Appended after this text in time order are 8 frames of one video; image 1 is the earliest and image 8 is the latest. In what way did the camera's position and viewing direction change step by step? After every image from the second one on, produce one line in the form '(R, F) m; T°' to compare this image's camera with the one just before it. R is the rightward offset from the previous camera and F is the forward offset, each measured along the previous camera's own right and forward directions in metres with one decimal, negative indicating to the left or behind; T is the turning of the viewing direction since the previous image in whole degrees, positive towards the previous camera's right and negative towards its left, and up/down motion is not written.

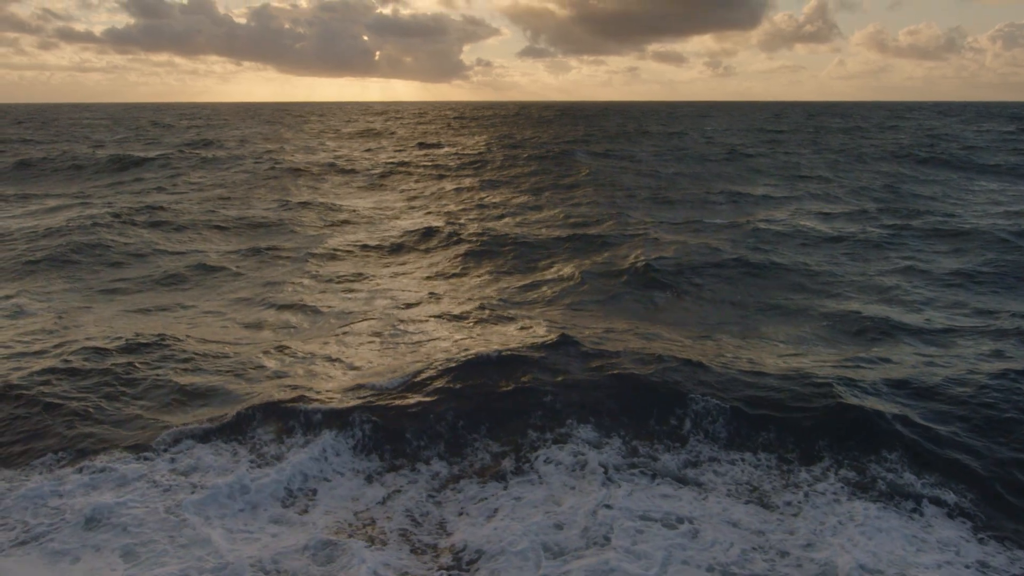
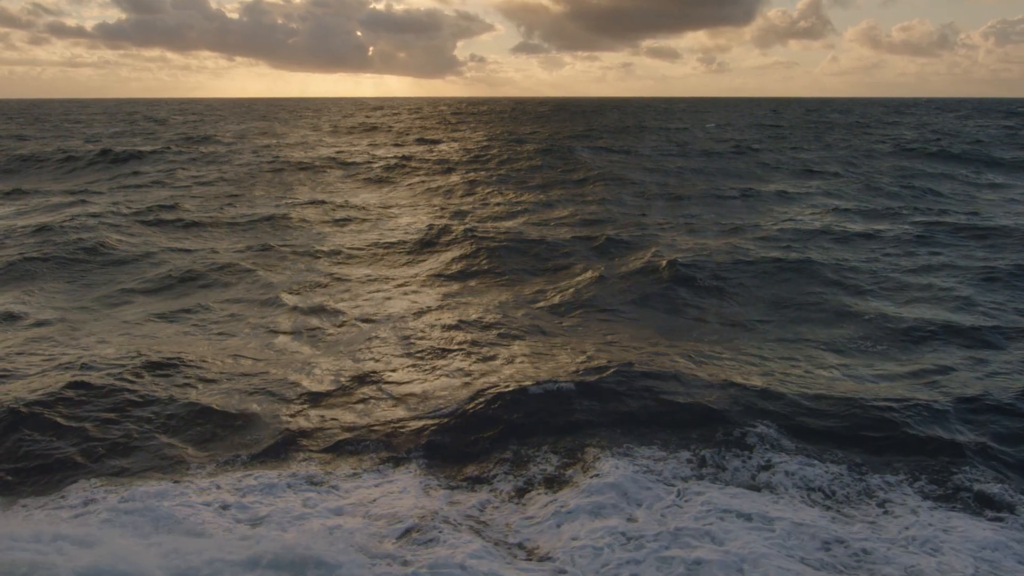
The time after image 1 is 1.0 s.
(-0.5, +0.6) m; 0°
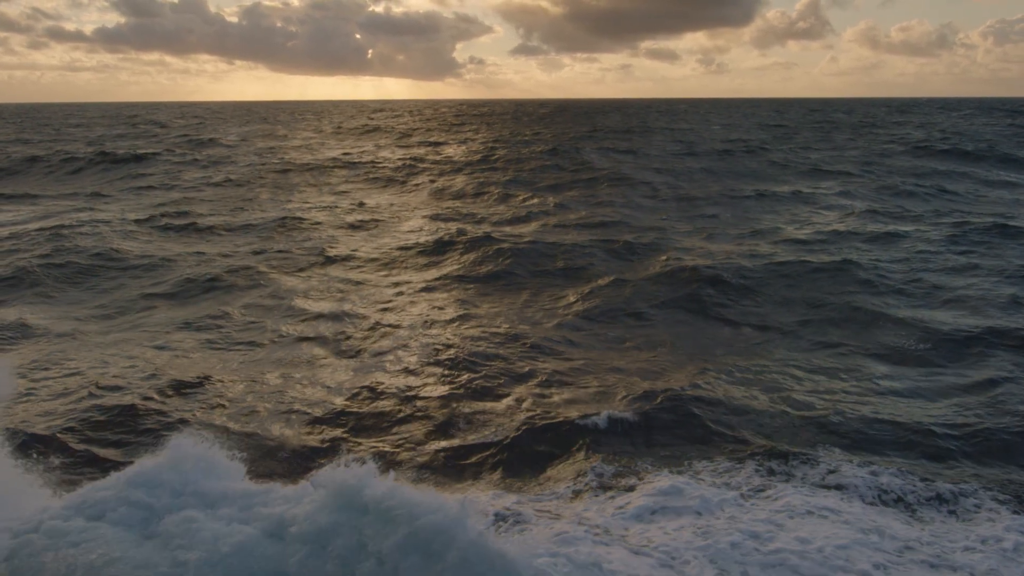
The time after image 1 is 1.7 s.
(-0.4, +0.4) m; 0°
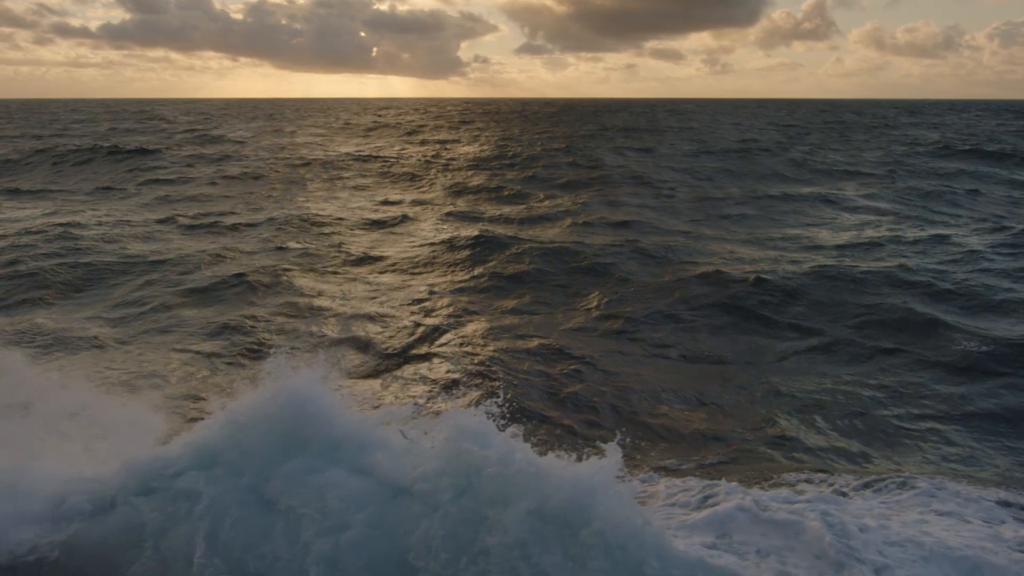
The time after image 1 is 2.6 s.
(-0.4, +0.5) m; 0°
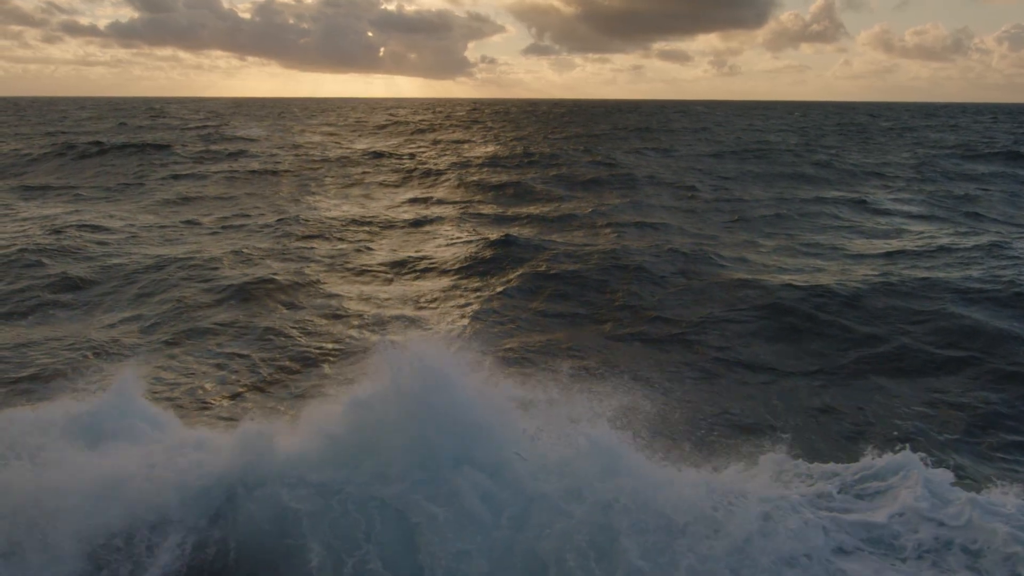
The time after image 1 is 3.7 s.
(-0.5, +0.5) m; 0°
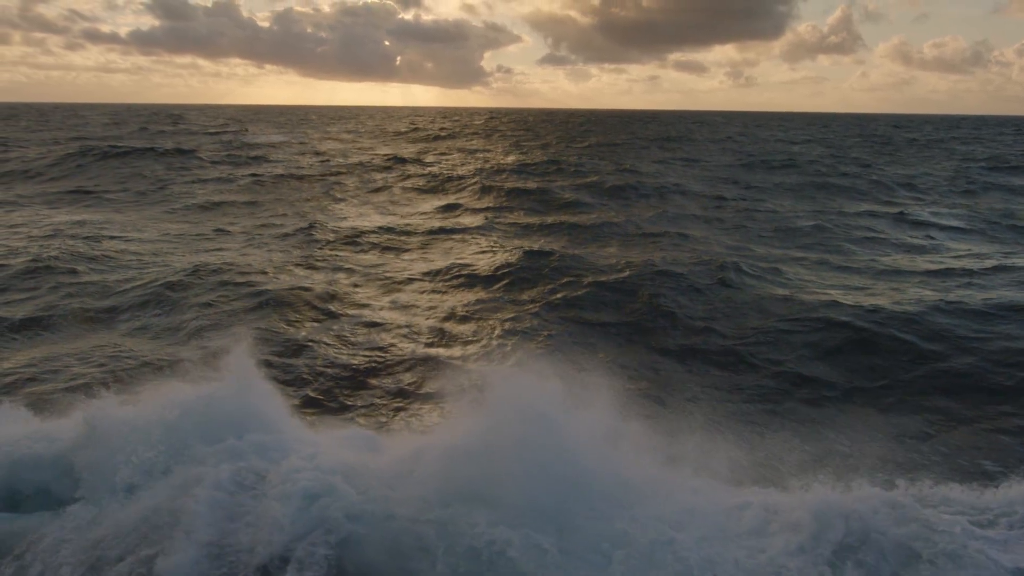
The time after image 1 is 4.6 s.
(-0.4, +0.4) m; -1°
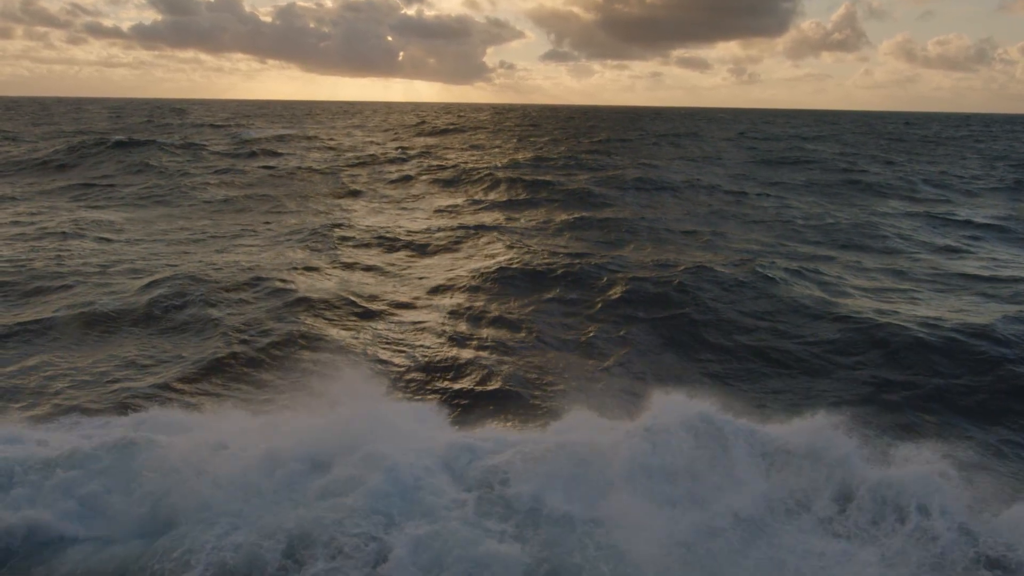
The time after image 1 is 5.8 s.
(-0.6, +0.6) m; 0°
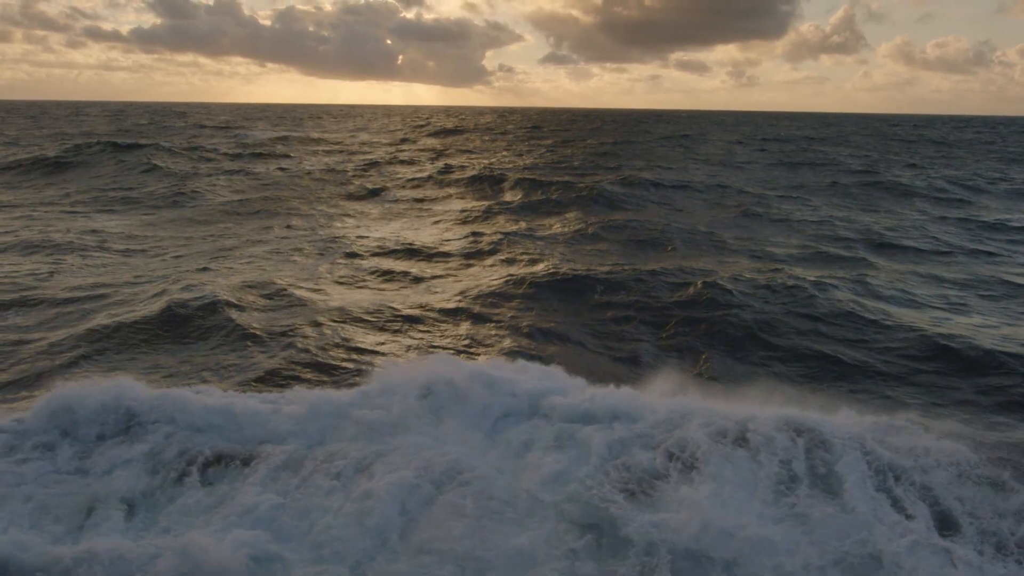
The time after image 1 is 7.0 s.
(-0.6, +0.7) m; 0°
